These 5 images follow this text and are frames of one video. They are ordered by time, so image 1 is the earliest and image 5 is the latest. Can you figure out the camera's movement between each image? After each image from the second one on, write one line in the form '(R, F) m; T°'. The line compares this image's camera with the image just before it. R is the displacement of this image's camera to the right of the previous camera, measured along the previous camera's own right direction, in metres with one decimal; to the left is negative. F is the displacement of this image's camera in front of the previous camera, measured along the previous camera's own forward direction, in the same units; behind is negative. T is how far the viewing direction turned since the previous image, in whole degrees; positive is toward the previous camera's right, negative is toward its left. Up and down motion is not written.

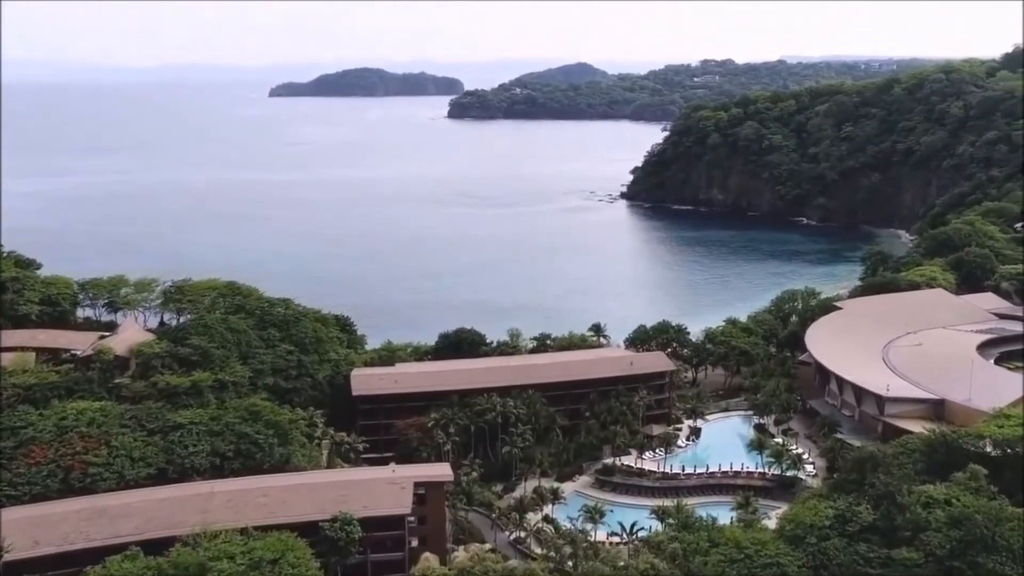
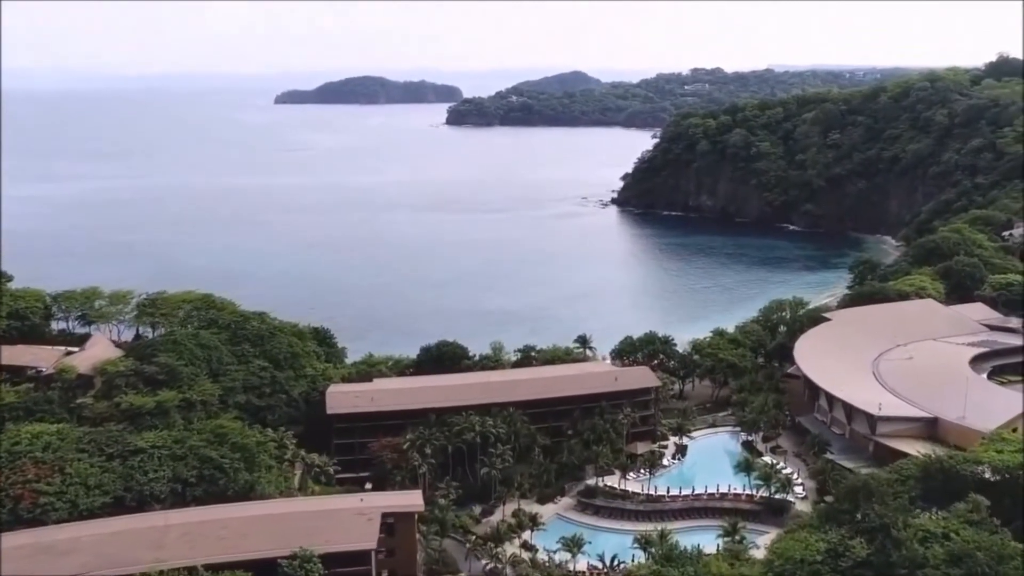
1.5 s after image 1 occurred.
(+0.2, +0.6) m; +1°
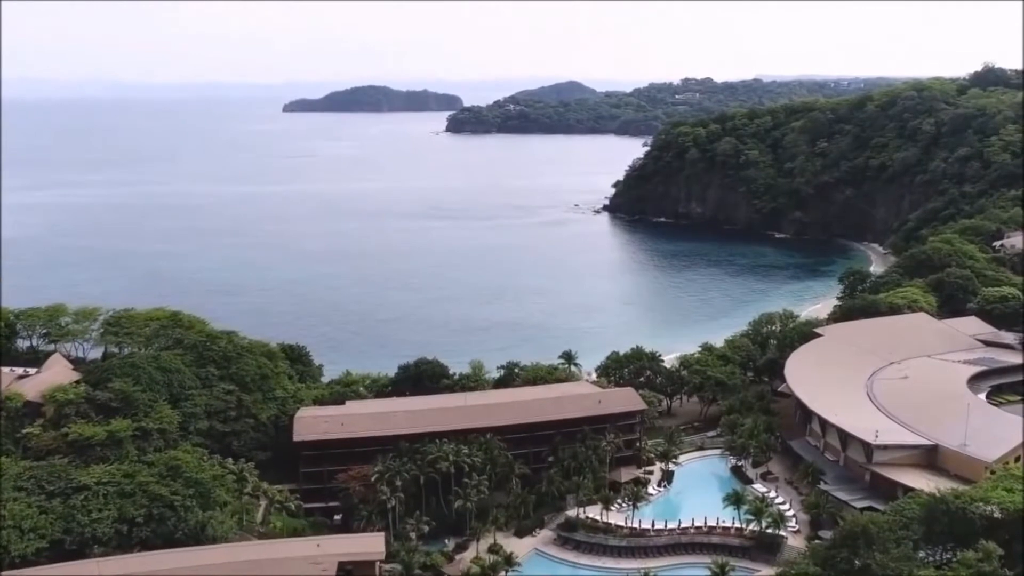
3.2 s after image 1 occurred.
(+0.3, +0.9) m; +1°
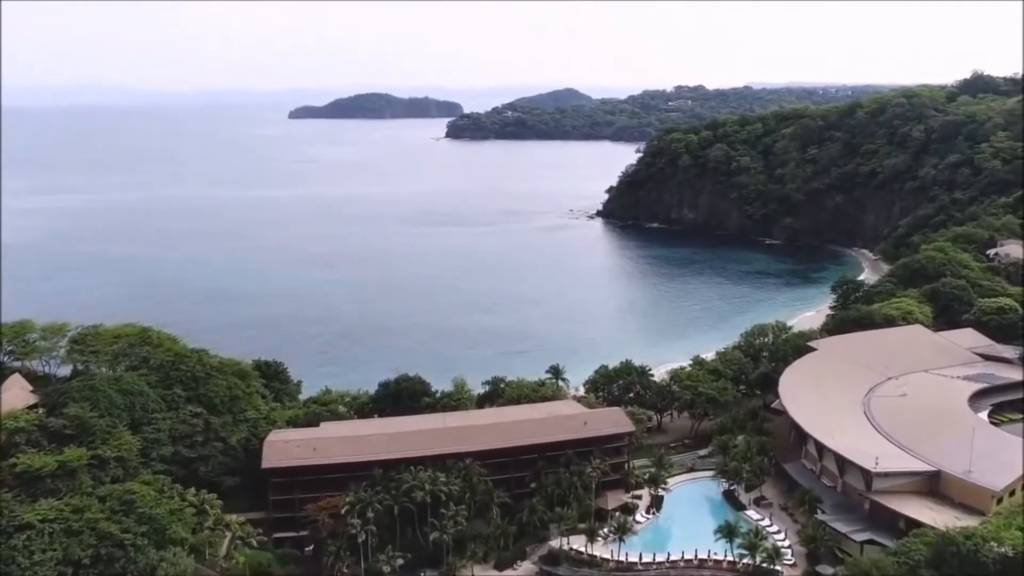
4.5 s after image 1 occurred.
(+0.3, +0.8) m; +1°
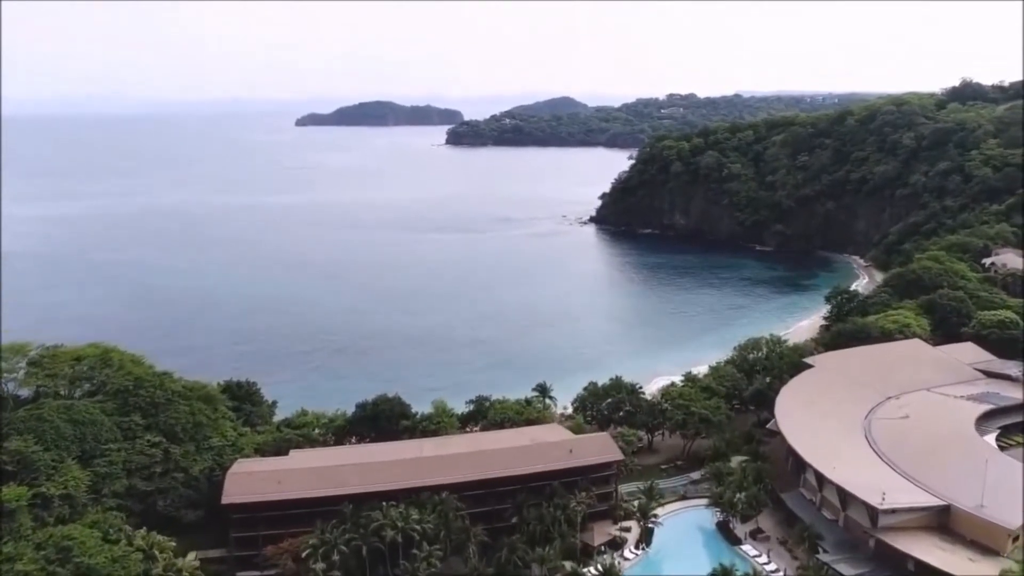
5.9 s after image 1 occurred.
(+0.3, +1.1) m; +1°
